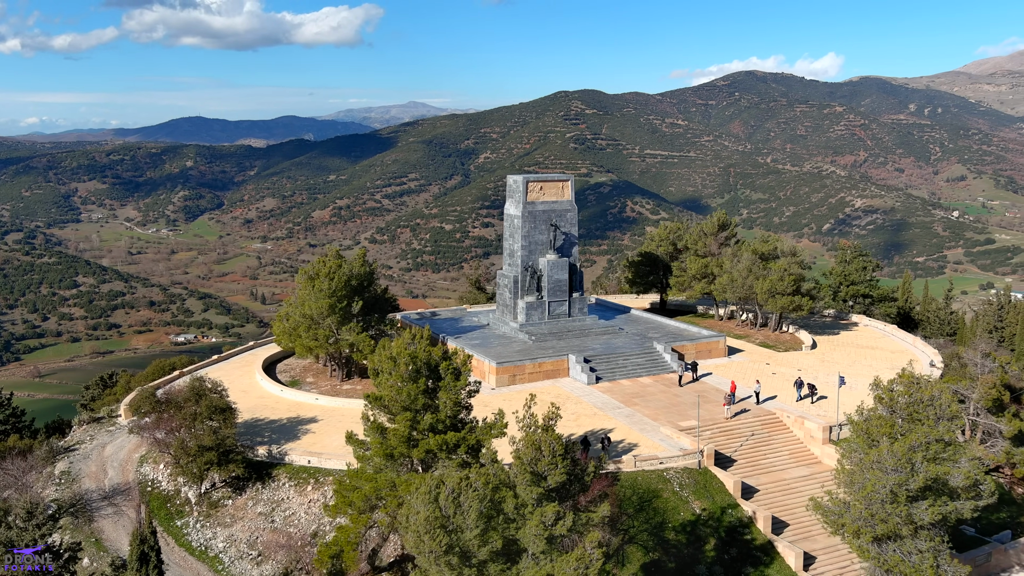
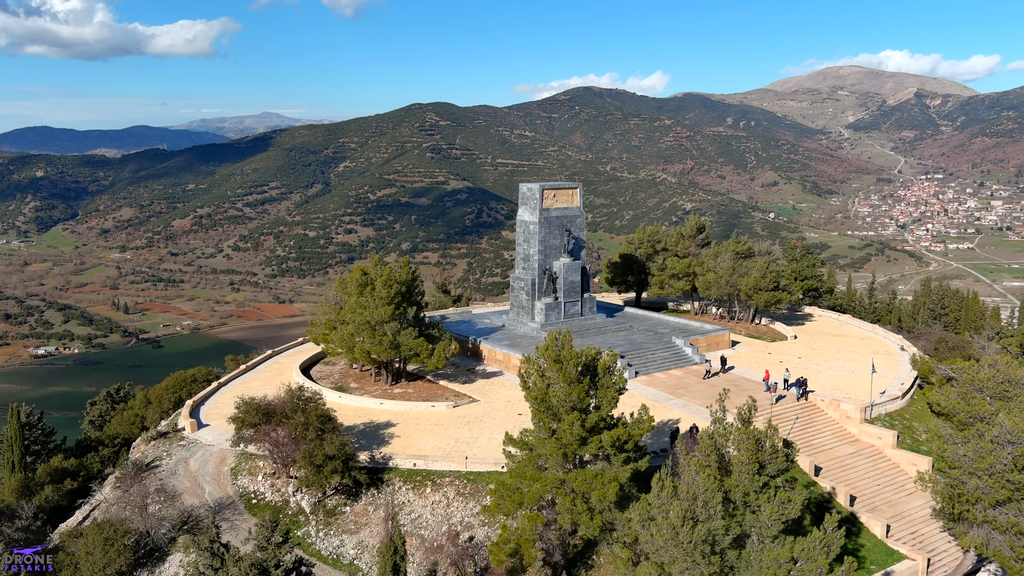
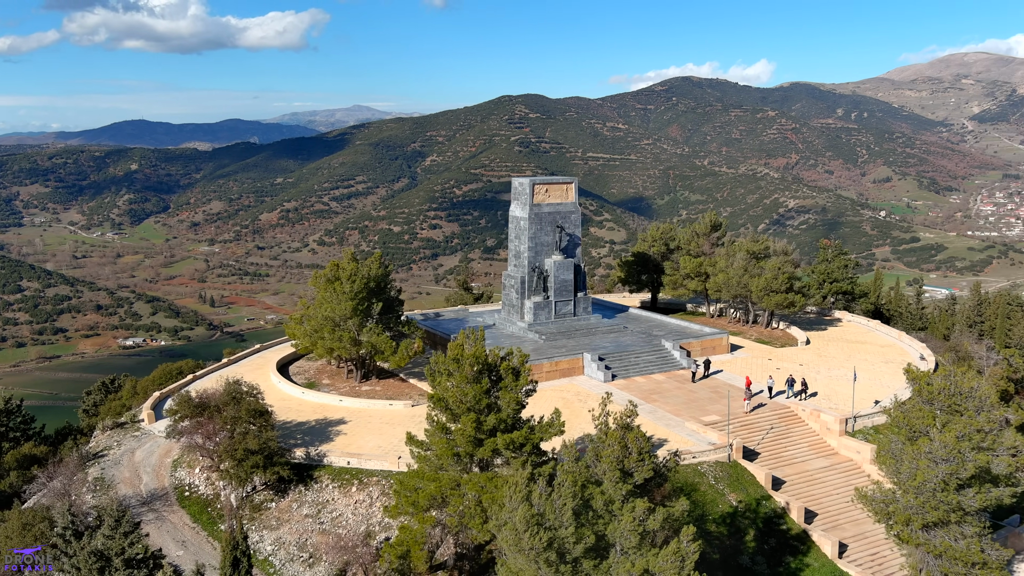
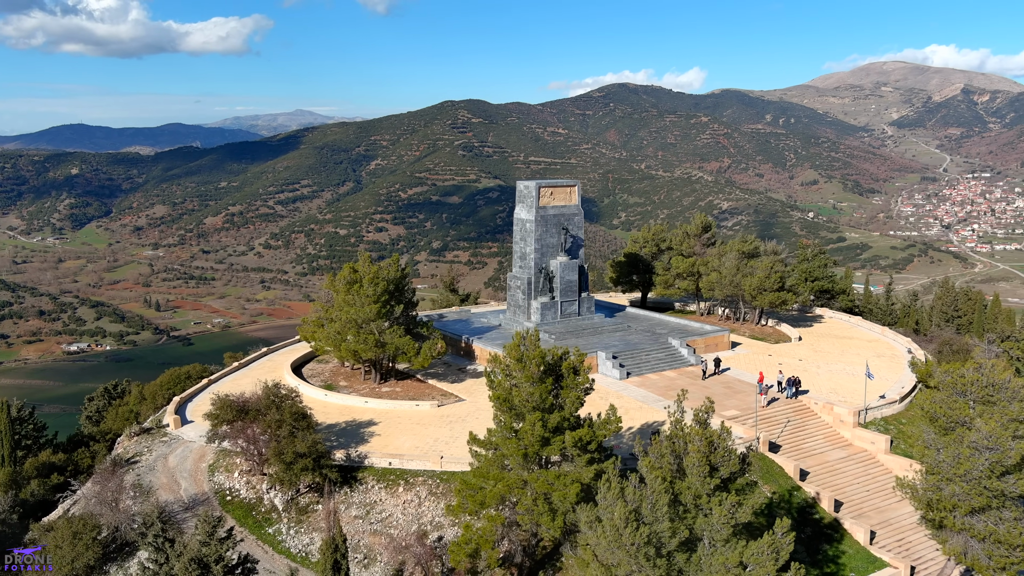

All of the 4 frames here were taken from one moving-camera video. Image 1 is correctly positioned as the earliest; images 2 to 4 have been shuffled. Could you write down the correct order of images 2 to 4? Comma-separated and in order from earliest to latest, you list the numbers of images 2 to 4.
3, 4, 2
